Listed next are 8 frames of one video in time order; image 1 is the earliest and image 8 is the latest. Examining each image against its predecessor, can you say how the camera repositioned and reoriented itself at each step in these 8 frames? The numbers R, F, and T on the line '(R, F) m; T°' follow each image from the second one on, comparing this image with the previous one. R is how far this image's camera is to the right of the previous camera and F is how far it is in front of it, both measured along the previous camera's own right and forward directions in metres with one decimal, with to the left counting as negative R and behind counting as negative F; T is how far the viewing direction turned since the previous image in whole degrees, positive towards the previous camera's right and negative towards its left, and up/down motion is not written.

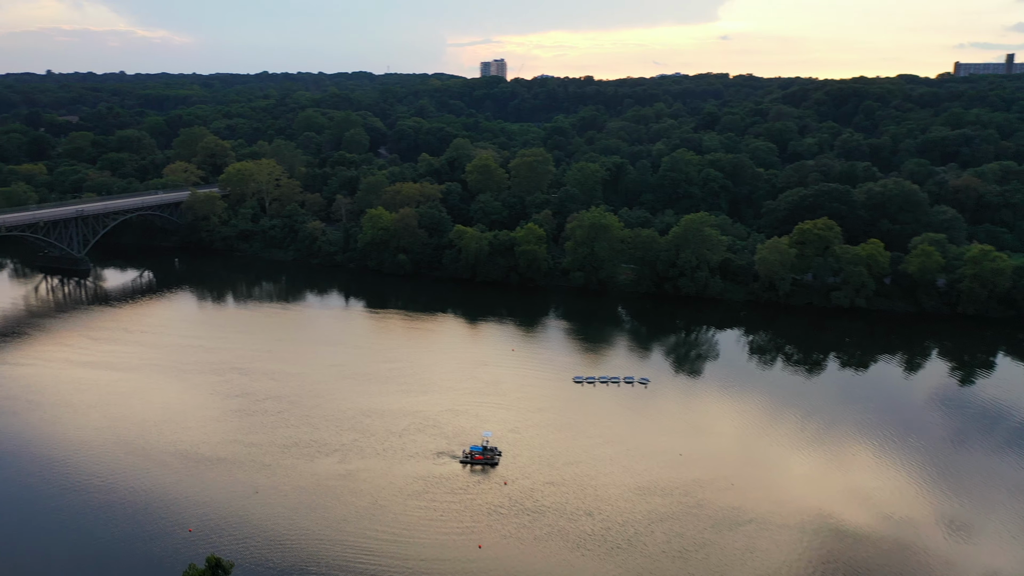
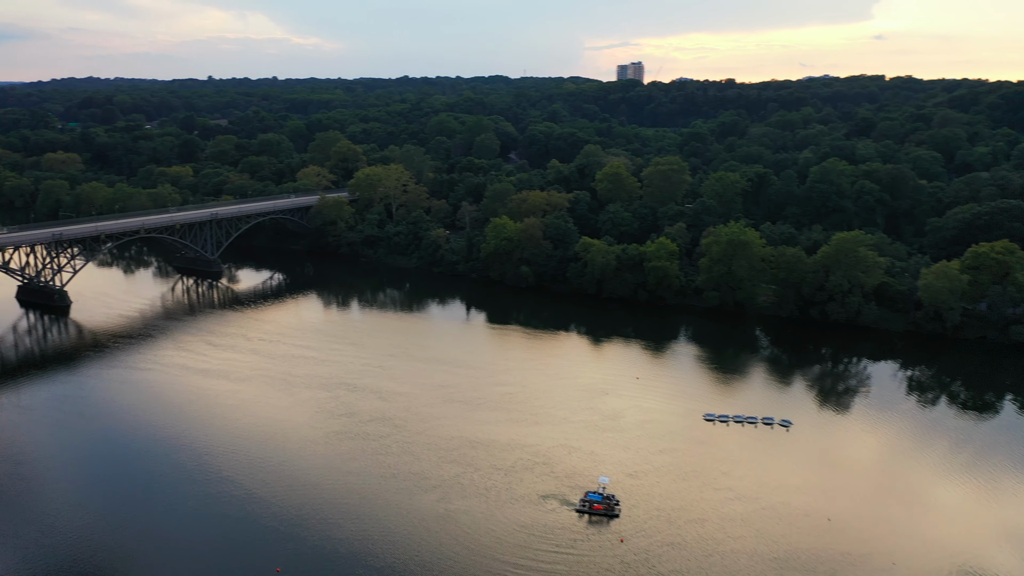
(+0.2, +3.0) m; -9°
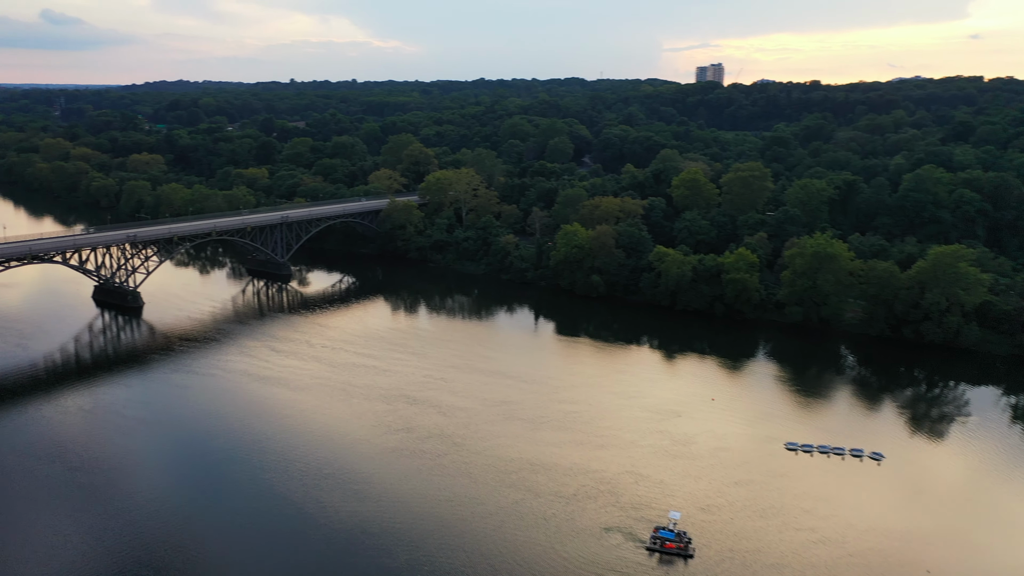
(+0.2, +1.7) m; -5°
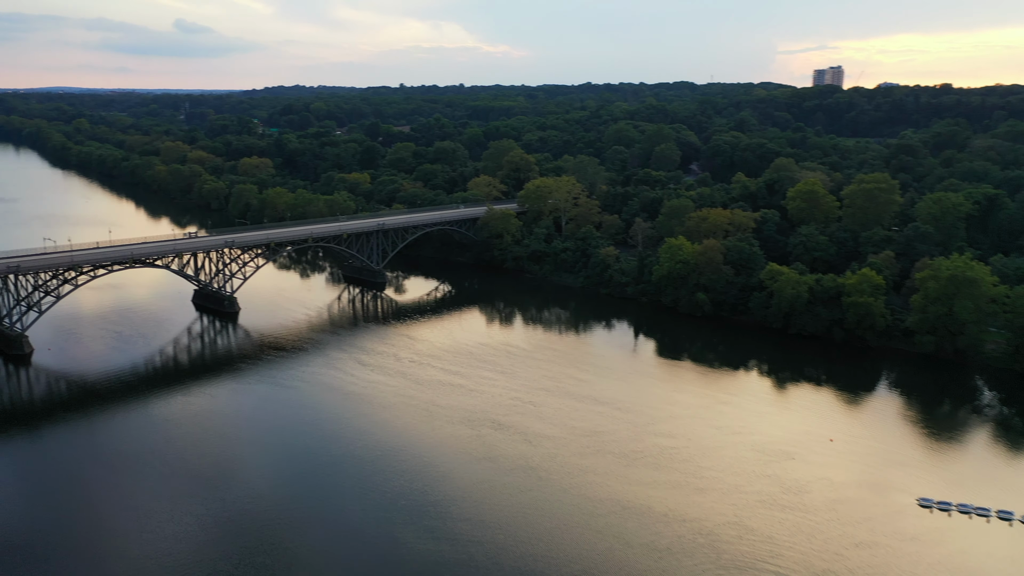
(+0.2, +2.5) m; -7°
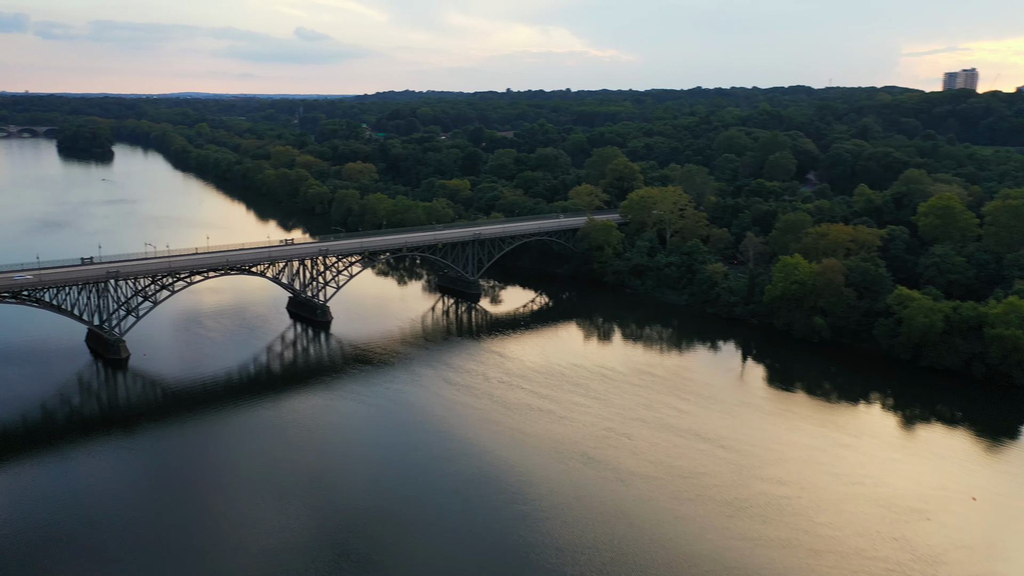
(+0.2, +2.5) m; -7°
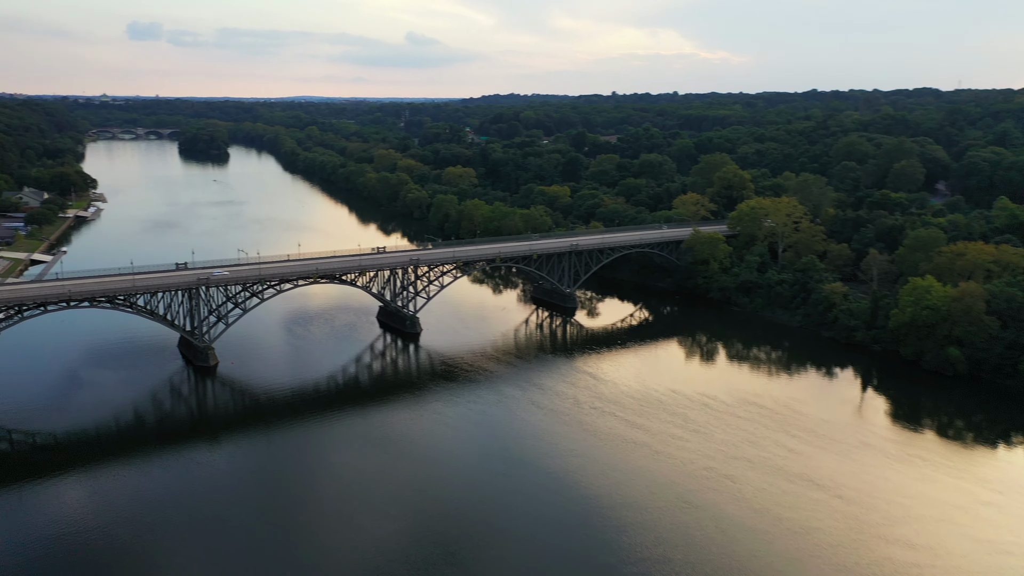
(+0.2, +2.6) m; -7°
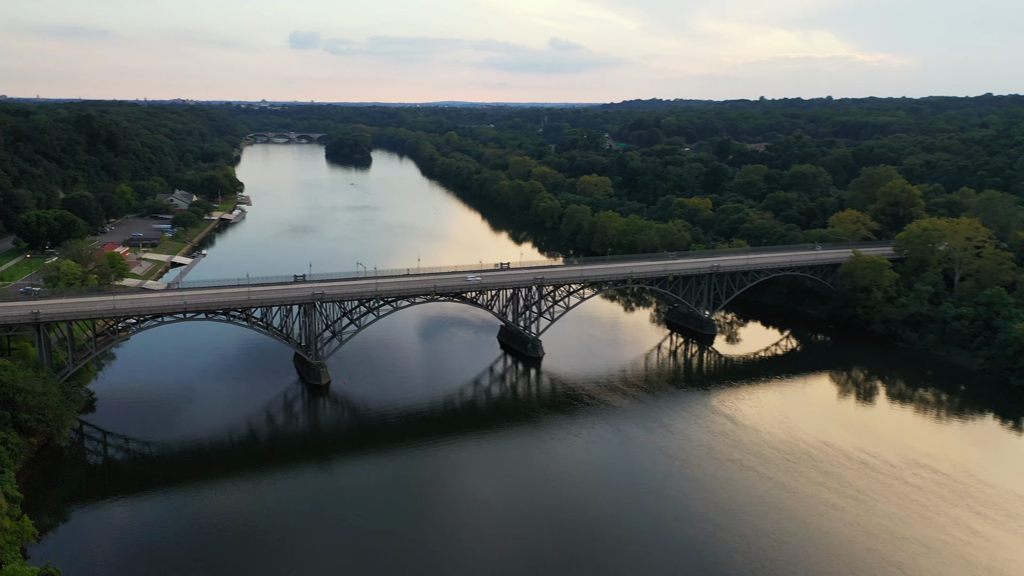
(+0.2, +3.7) m; -9°
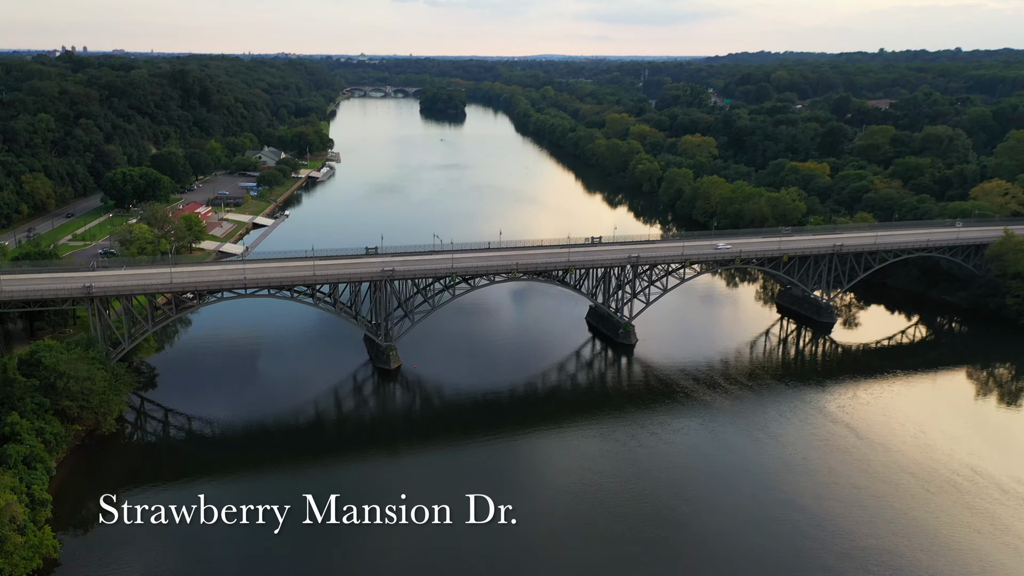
(+0.1, +4.5) m; -6°
